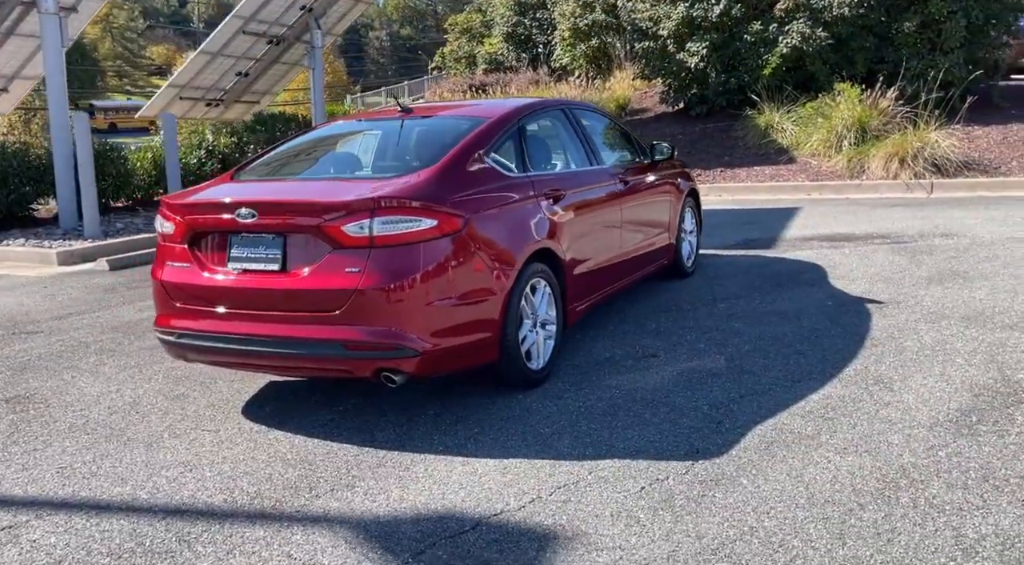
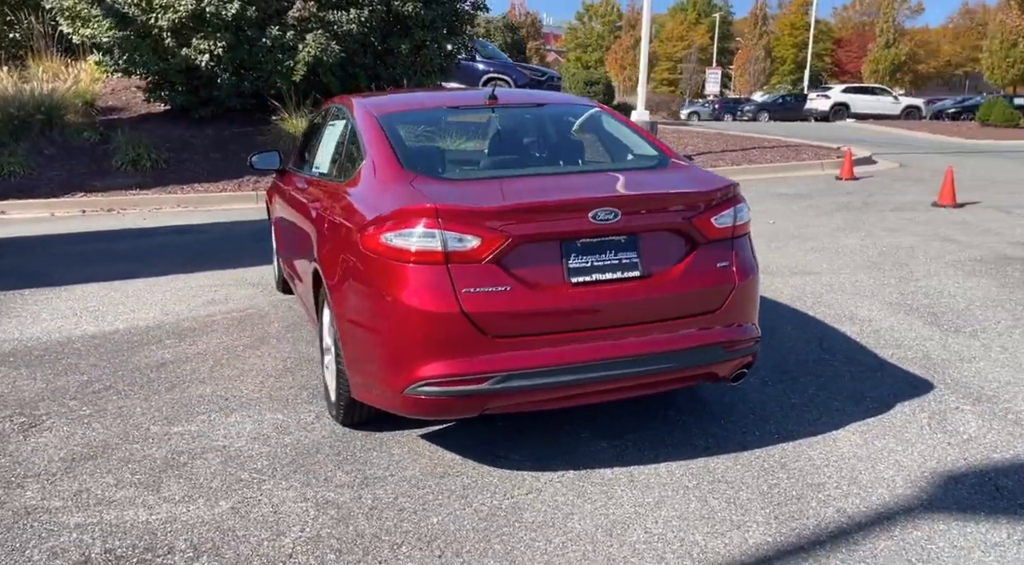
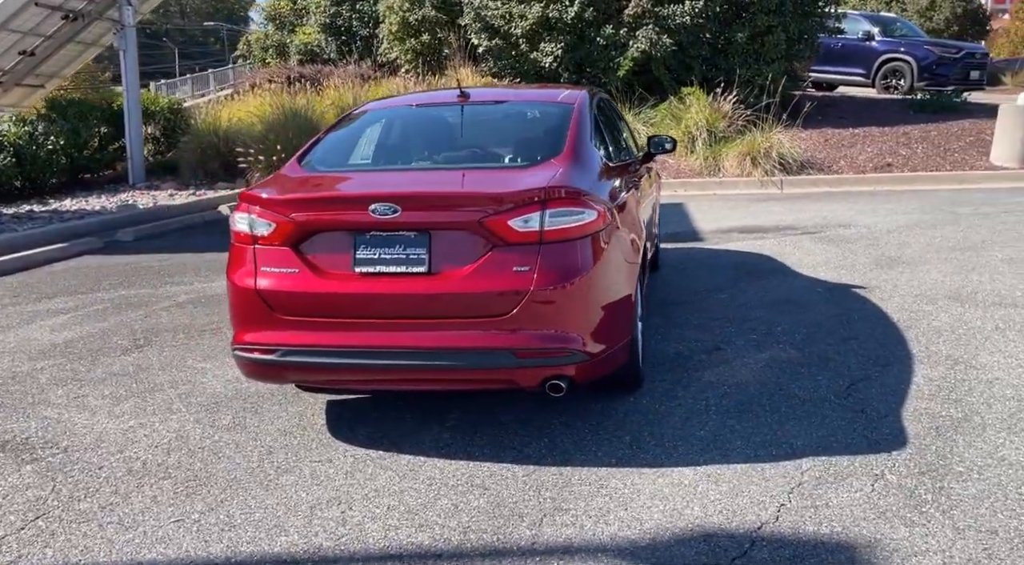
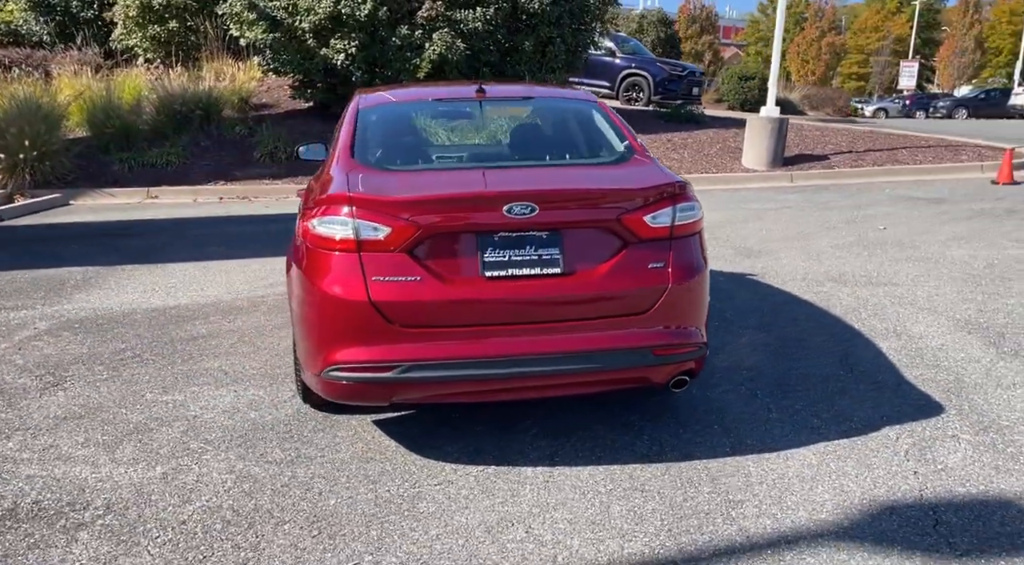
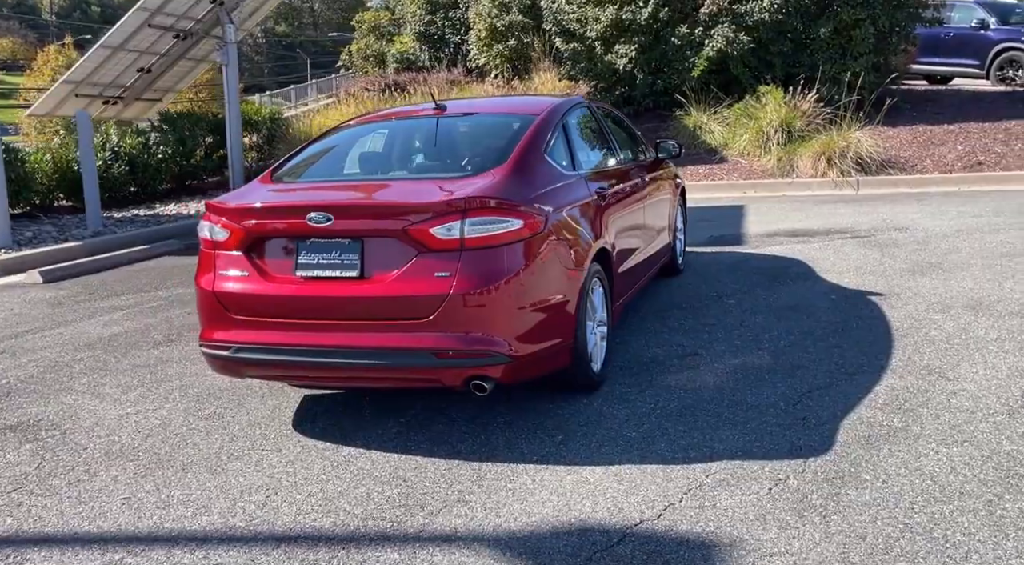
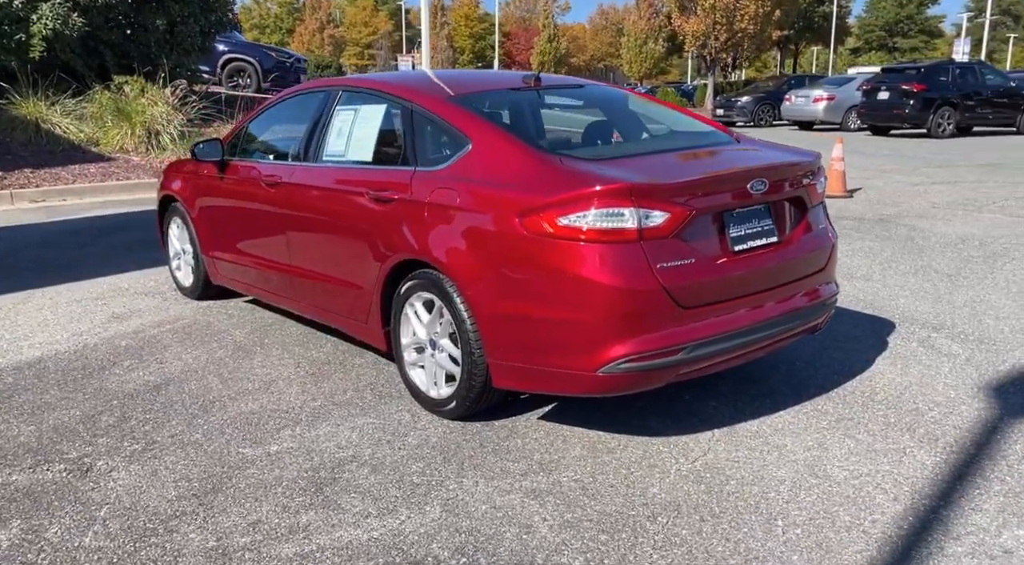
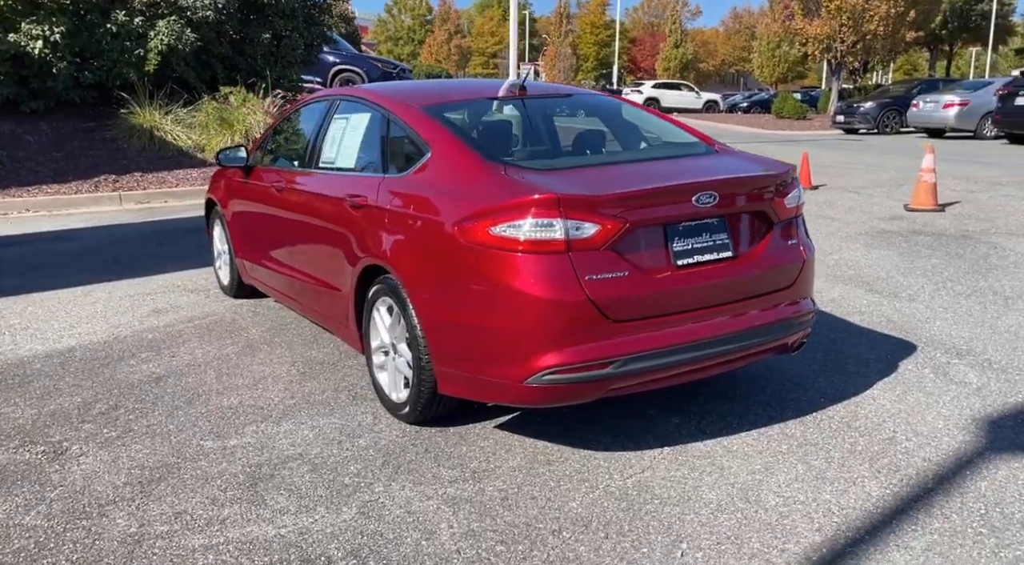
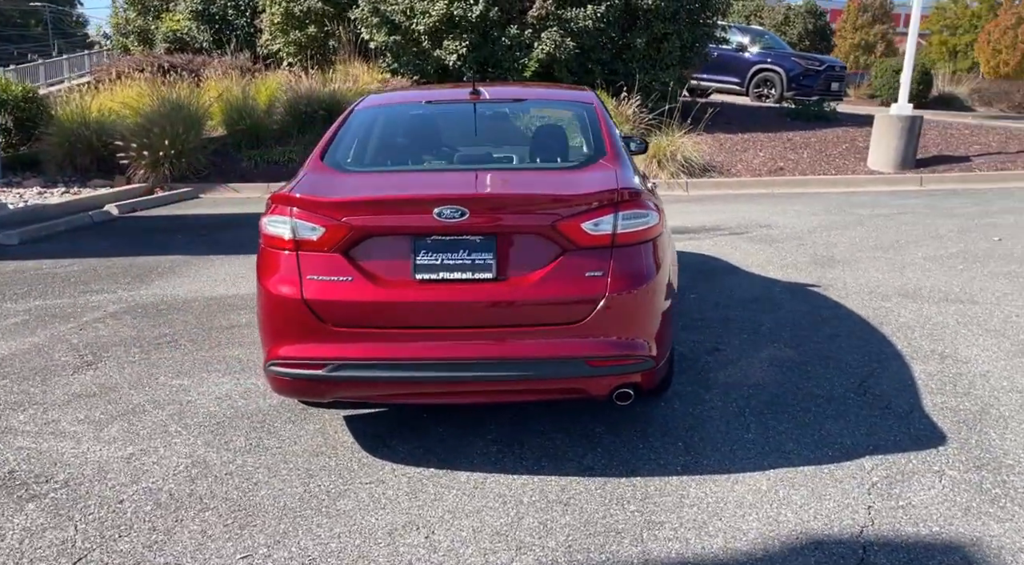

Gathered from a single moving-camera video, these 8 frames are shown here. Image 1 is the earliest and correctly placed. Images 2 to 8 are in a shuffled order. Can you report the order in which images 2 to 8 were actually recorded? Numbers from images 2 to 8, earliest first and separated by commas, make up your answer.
5, 3, 8, 4, 2, 7, 6
